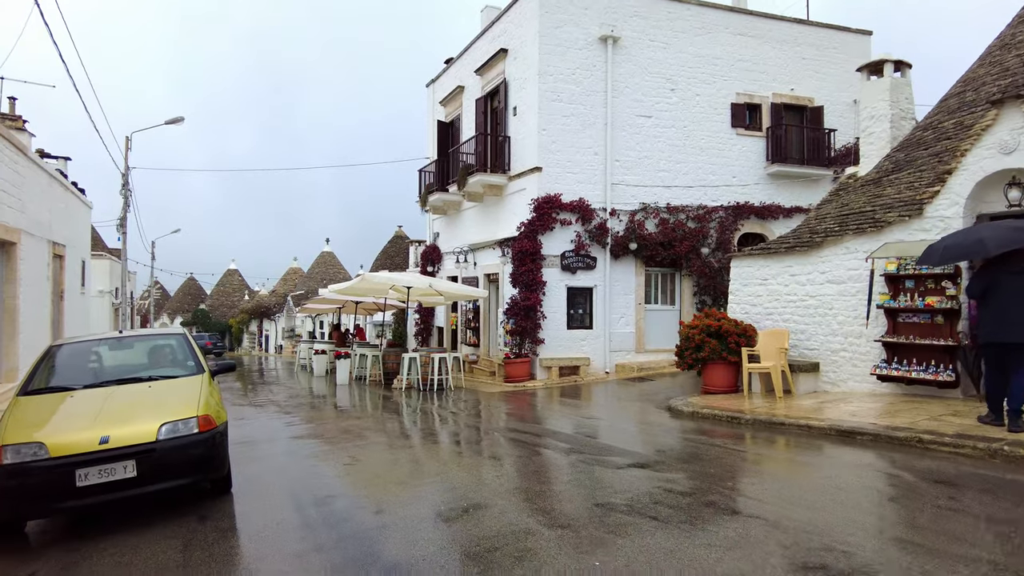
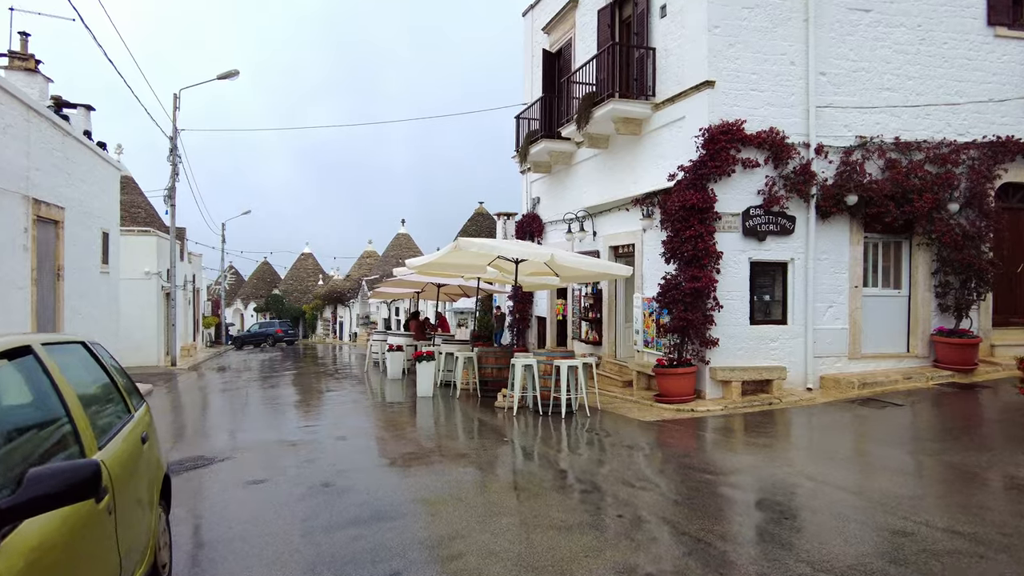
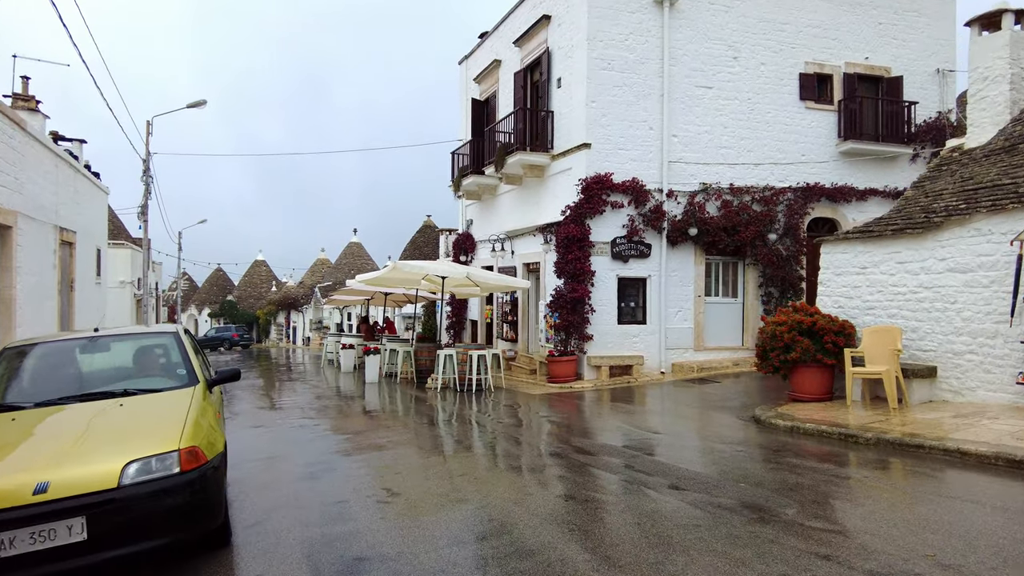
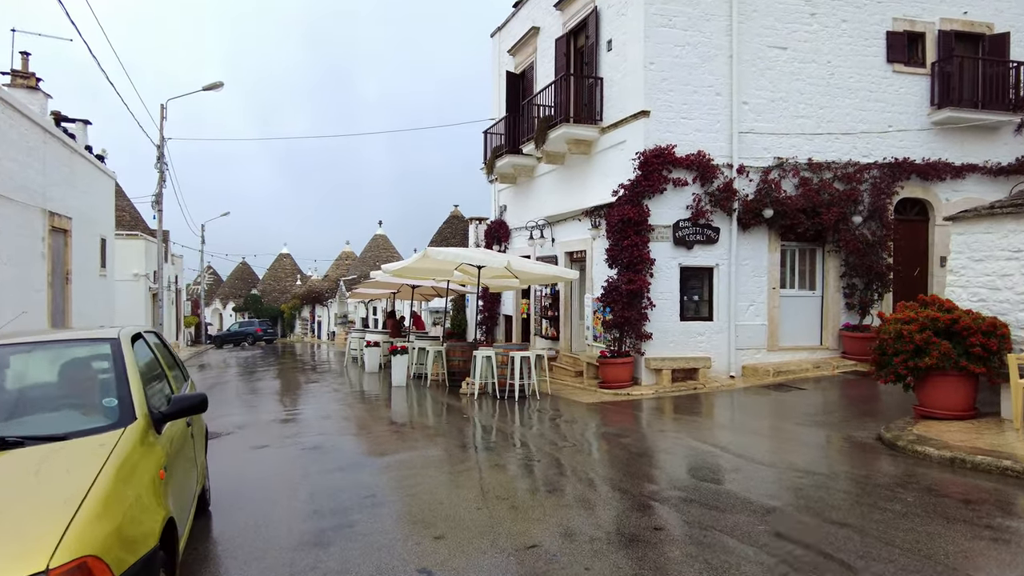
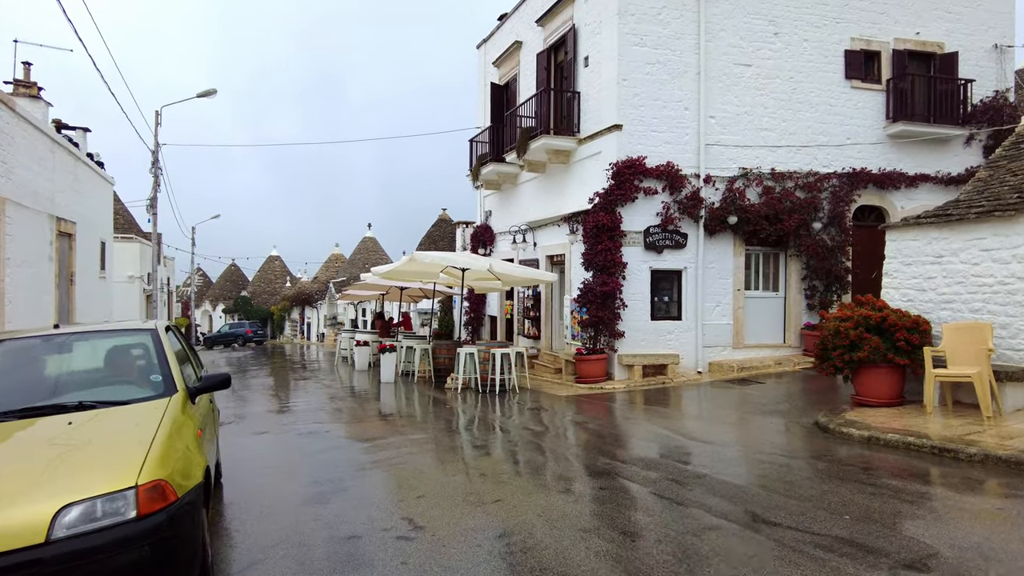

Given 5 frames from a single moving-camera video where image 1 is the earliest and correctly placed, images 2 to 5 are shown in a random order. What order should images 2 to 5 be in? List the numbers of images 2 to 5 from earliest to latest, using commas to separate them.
3, 5, 4, 2
